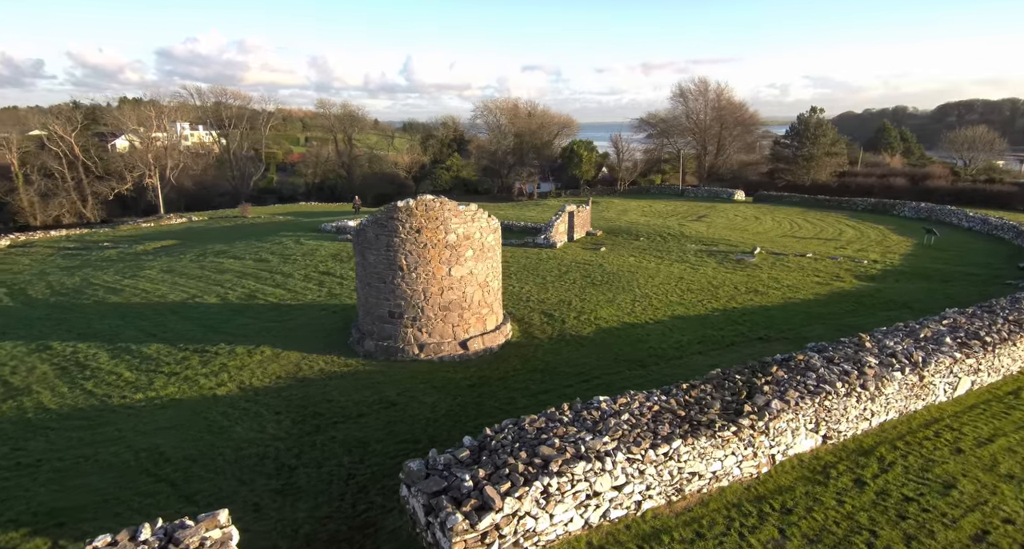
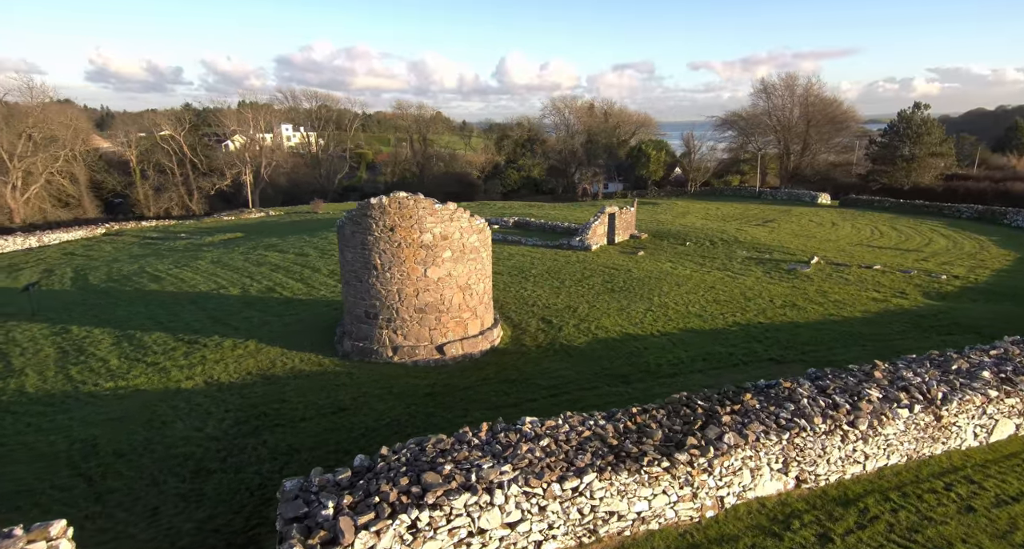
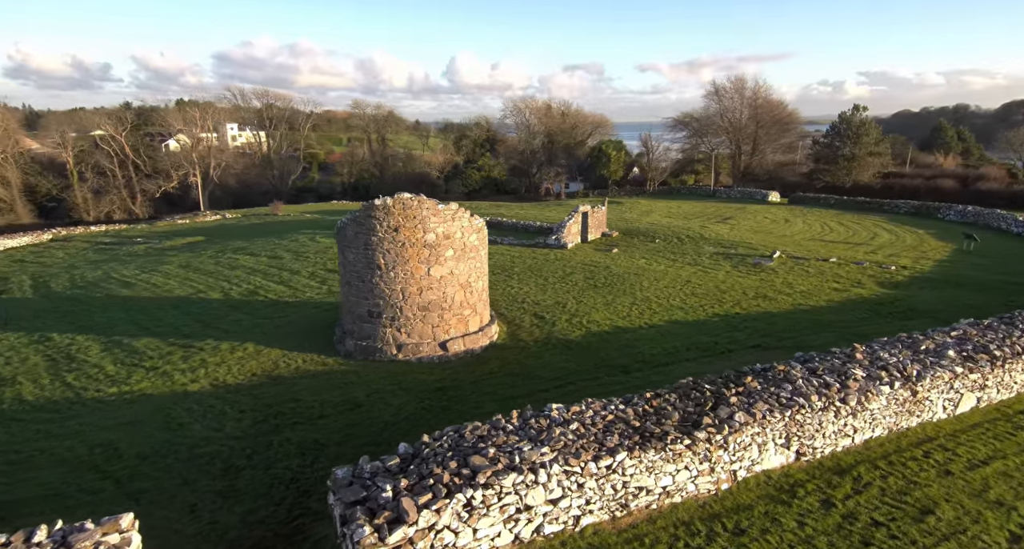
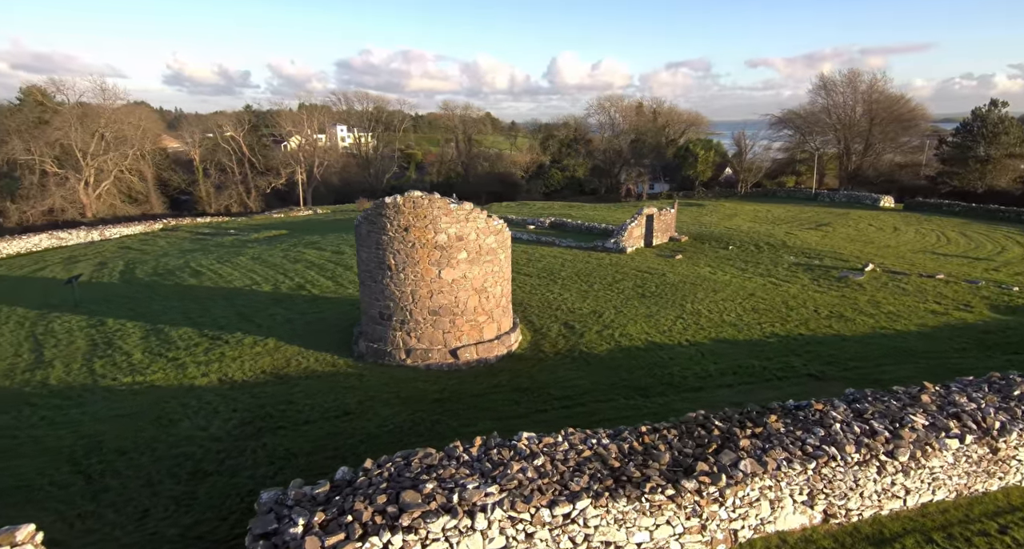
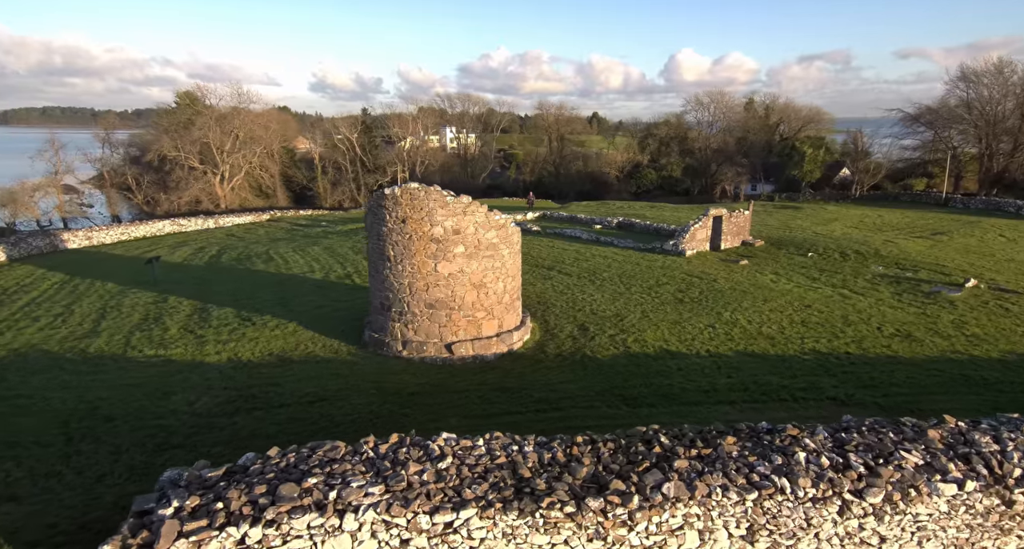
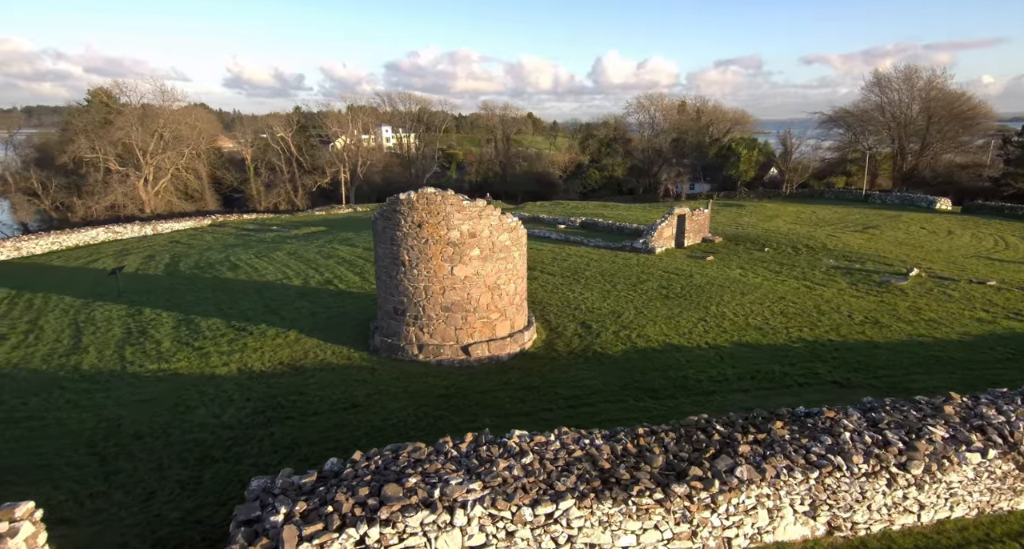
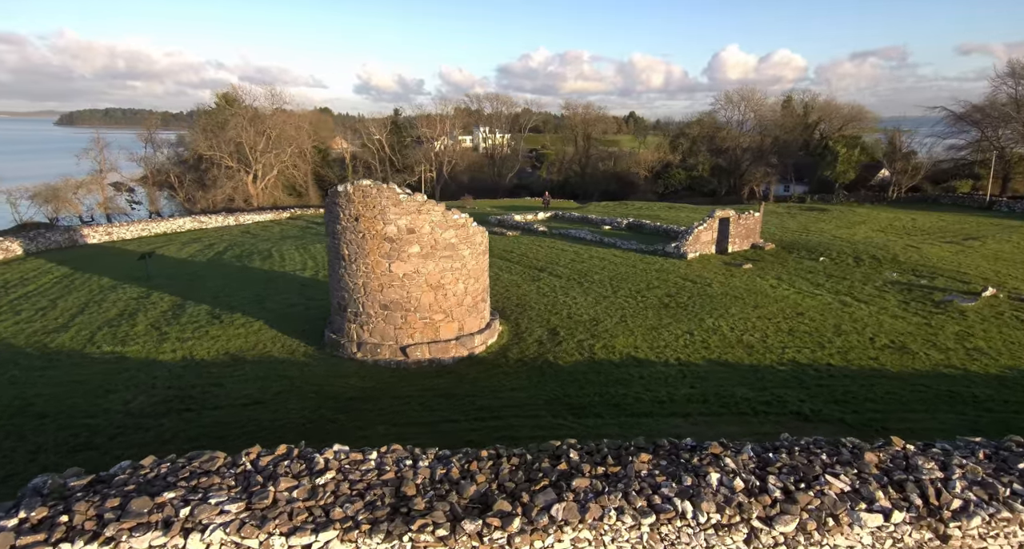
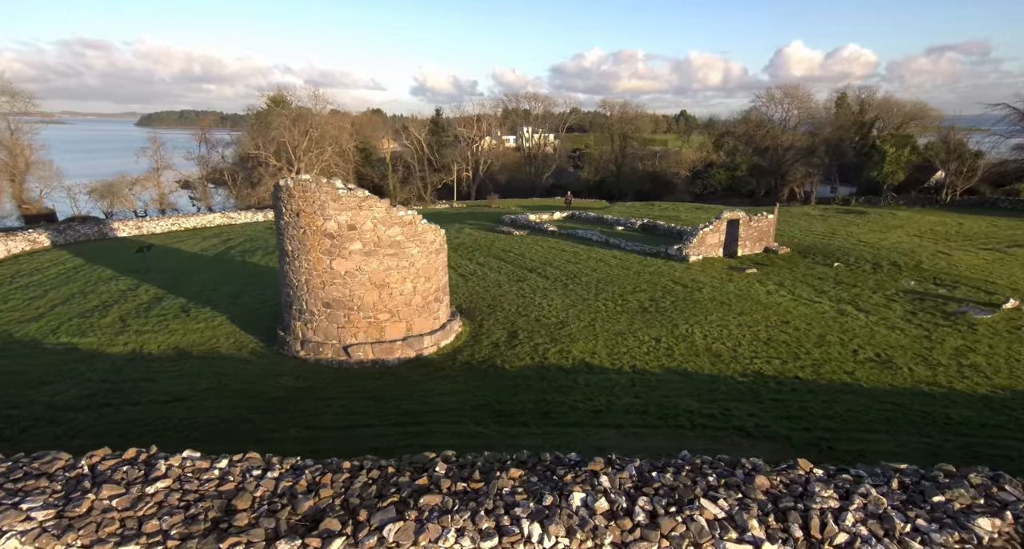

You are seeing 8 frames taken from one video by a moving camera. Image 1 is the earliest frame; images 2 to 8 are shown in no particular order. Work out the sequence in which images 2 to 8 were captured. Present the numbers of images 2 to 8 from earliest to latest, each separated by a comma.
3, 2, 4, 6, 5, 7, 8
